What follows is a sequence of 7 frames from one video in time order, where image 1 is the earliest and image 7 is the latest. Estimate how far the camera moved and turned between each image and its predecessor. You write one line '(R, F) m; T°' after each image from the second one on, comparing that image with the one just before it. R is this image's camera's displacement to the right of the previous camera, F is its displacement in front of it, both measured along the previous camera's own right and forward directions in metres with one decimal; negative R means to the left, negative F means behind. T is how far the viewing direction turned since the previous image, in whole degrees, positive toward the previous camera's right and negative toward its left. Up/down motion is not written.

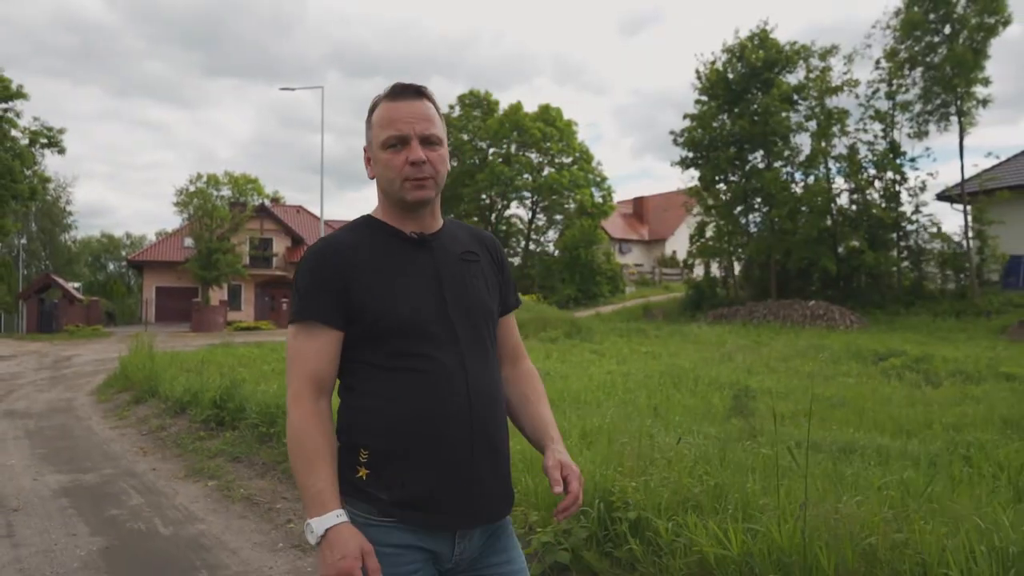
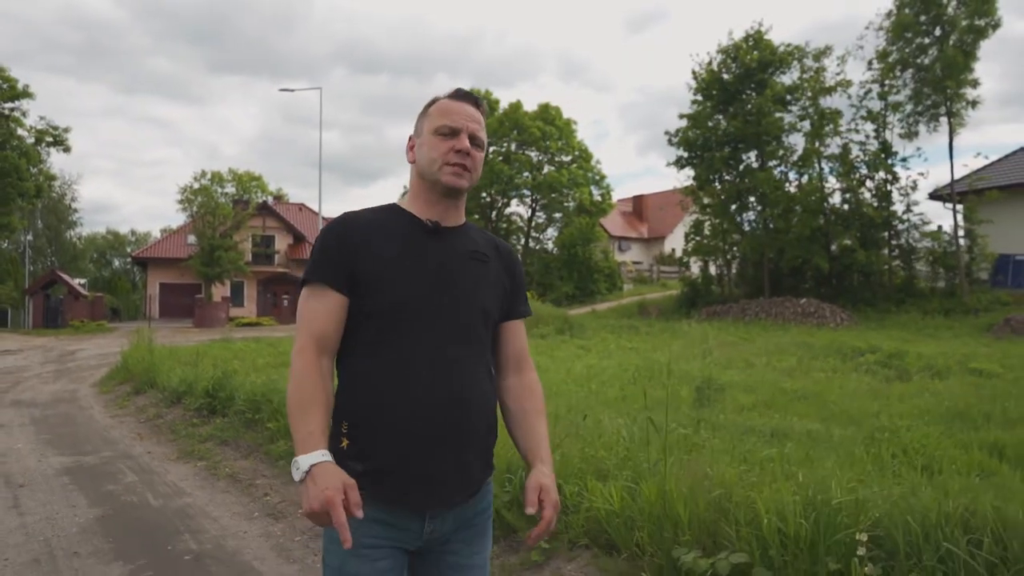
(+0.3, -0.5) m; 0°
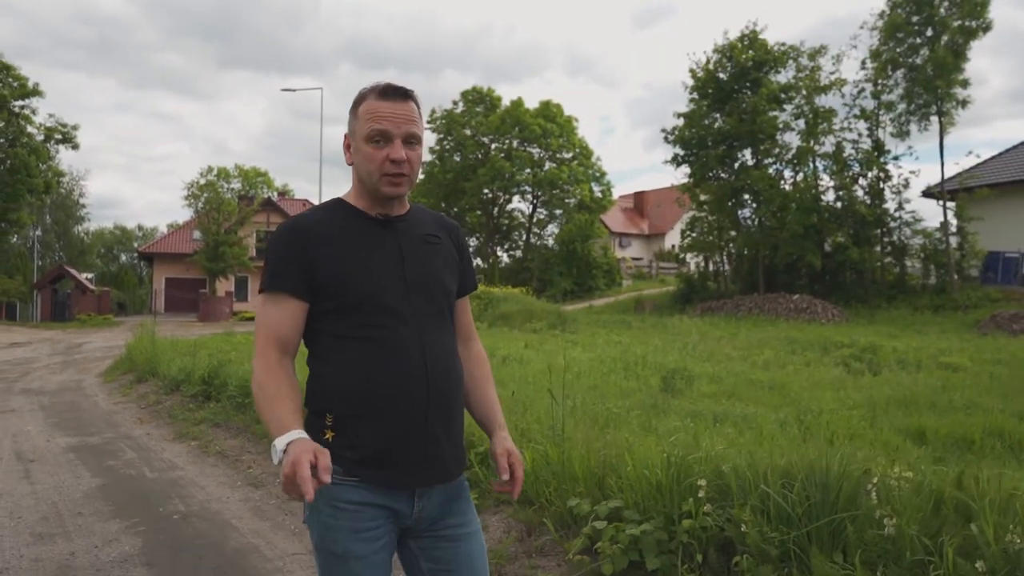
(+0.4, -0.6) m; 0°
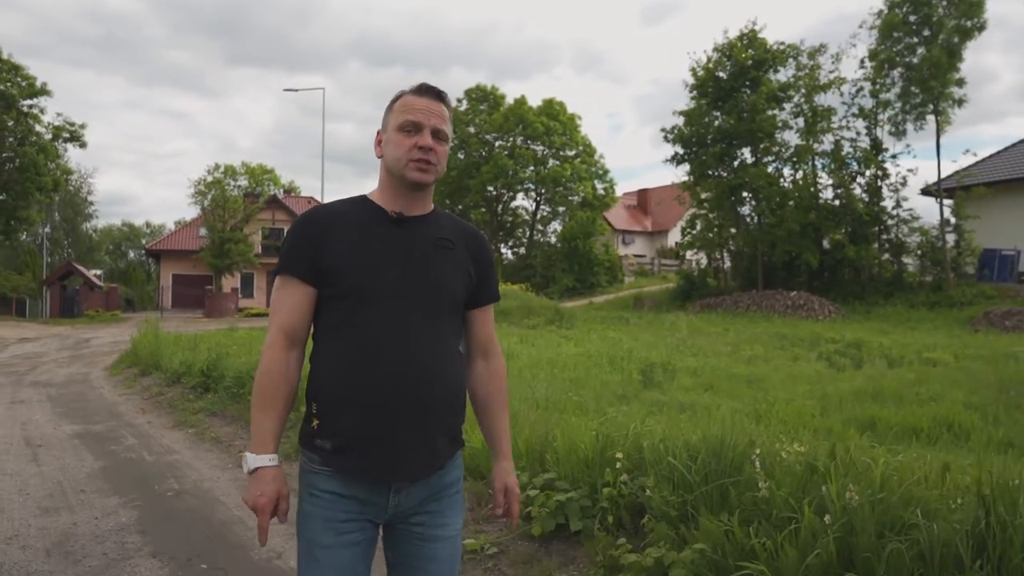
(+0.3, -0.4) m; -1°
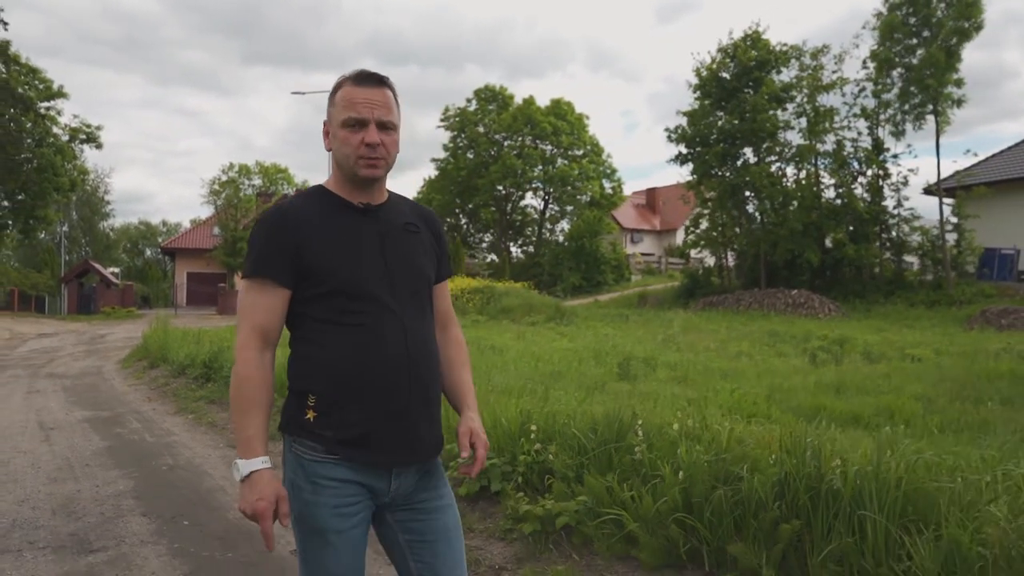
(+0.4, -0.6) m; -1°
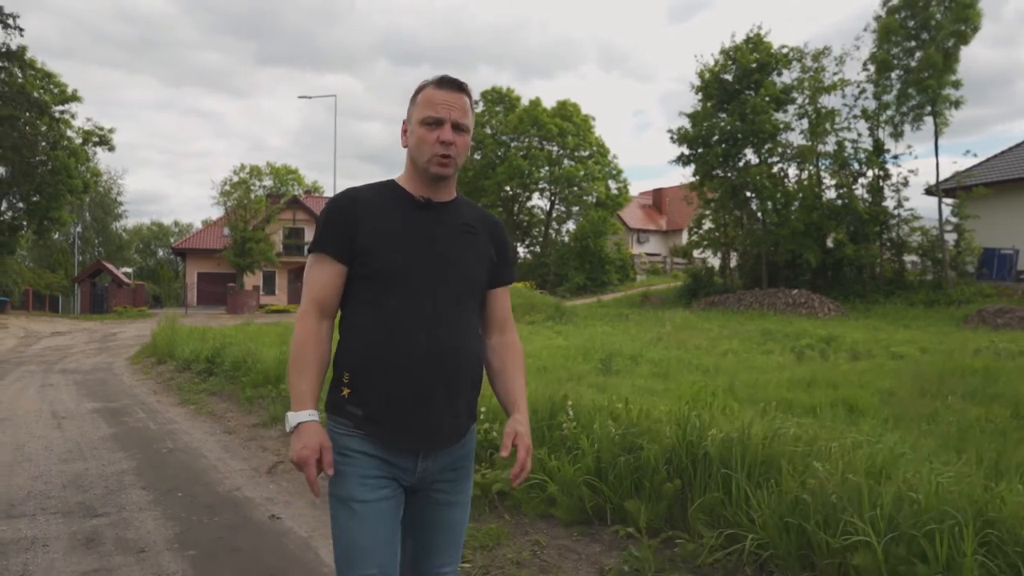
(+0.3, -0.5) m; -1°
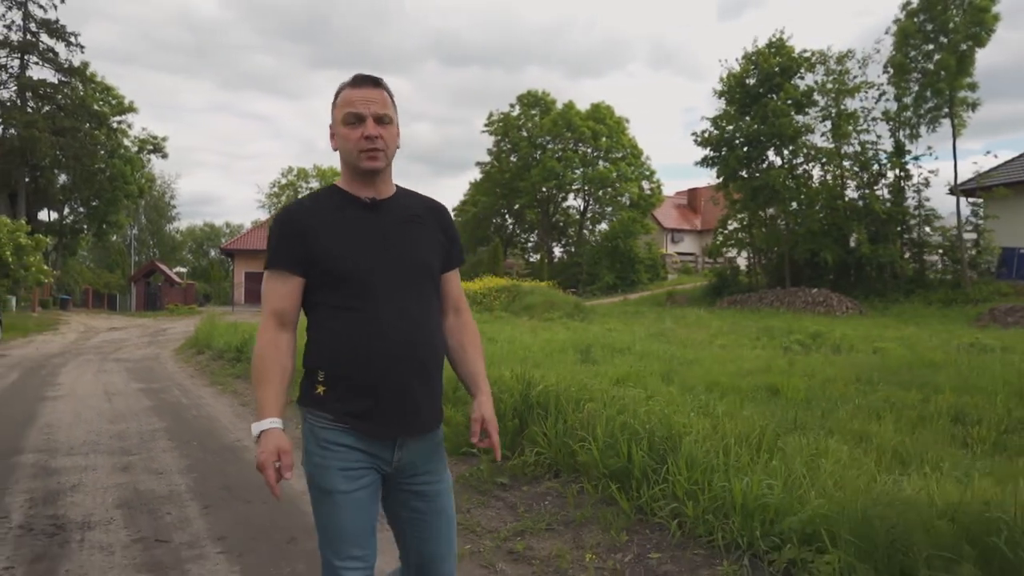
(+0.9, -1.4) m; -3°
